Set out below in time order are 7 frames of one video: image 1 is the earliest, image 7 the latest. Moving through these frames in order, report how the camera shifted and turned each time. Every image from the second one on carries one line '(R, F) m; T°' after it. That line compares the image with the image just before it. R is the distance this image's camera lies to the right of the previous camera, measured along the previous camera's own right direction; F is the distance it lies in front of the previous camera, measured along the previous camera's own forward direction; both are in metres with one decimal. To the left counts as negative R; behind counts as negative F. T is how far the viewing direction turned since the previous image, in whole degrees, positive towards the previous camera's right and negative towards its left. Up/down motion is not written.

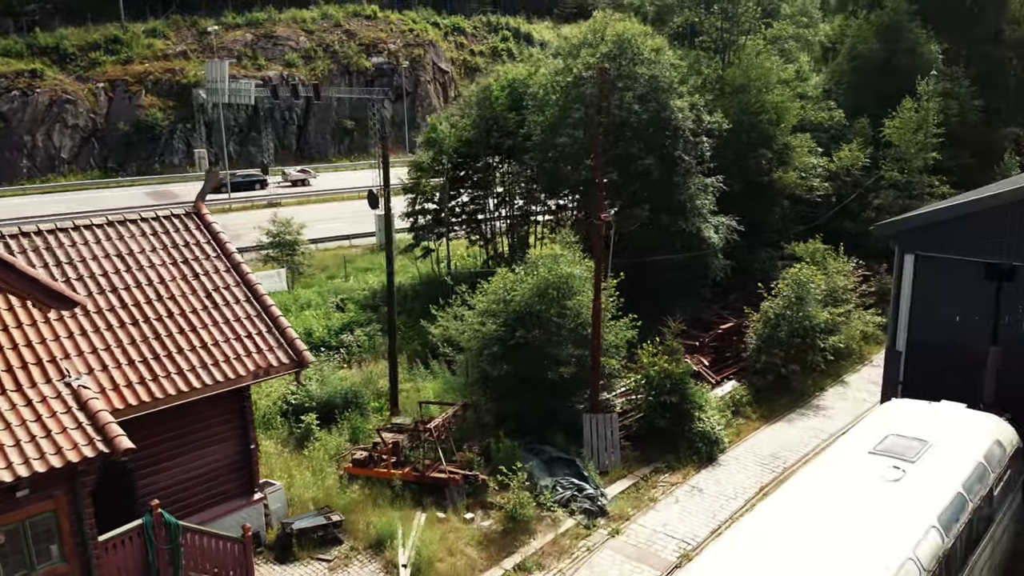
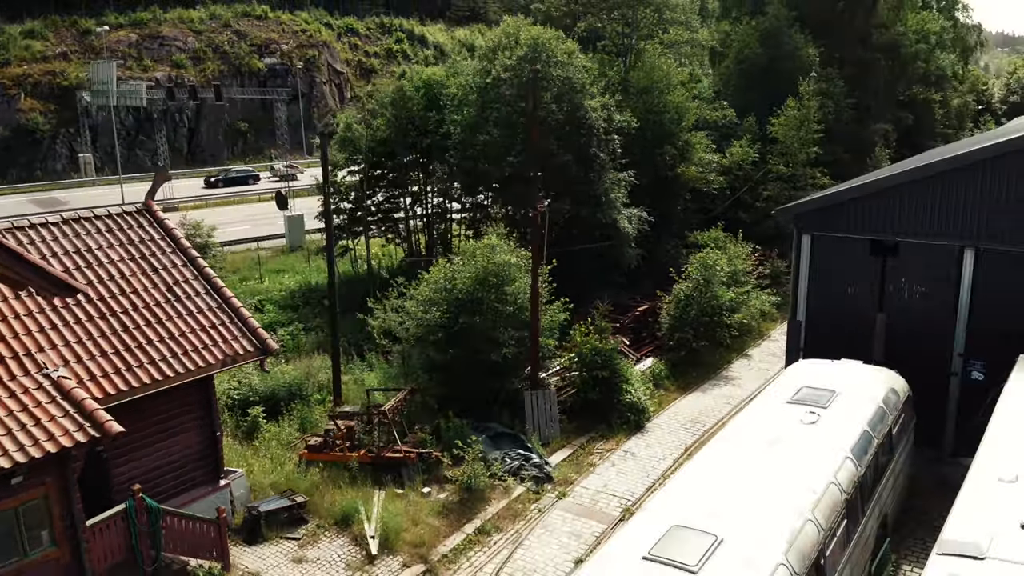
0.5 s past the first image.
(-1.0, -1.0) m; +8°
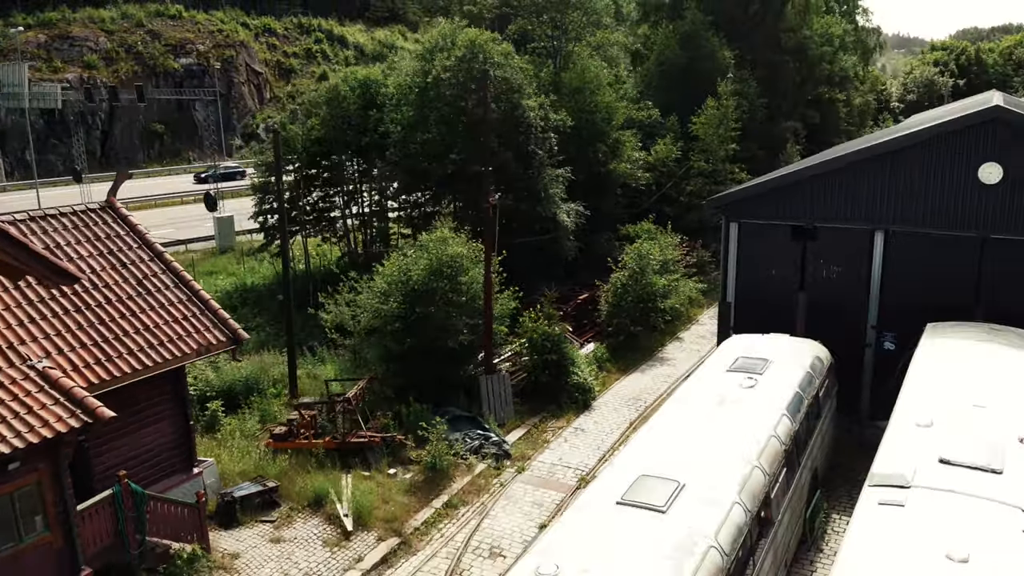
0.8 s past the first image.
(-0.7, -0.8) m; +6°
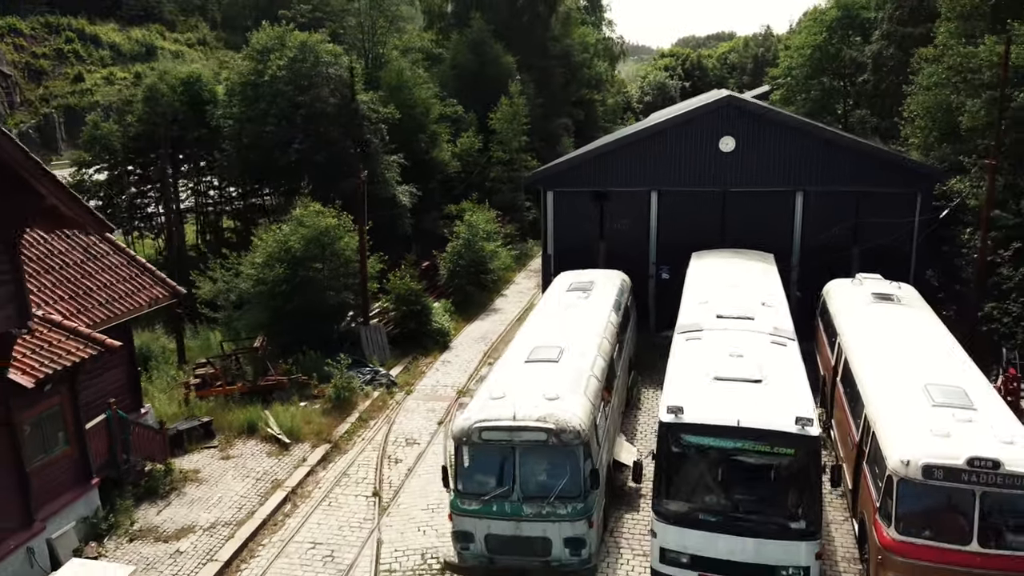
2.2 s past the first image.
(-2.6, -3.6) m; +16°
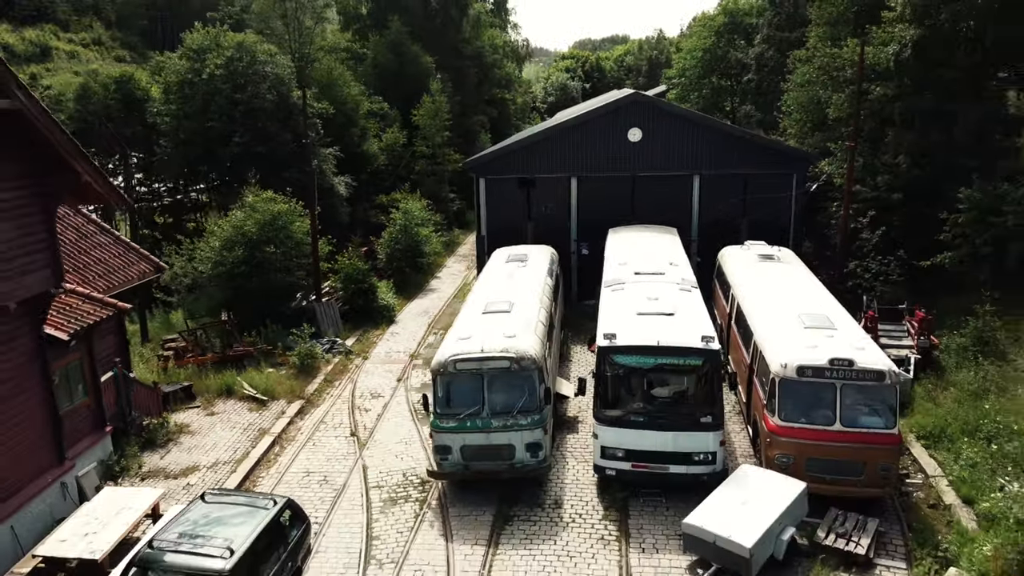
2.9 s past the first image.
(-1.0, -2.5) m; +7°
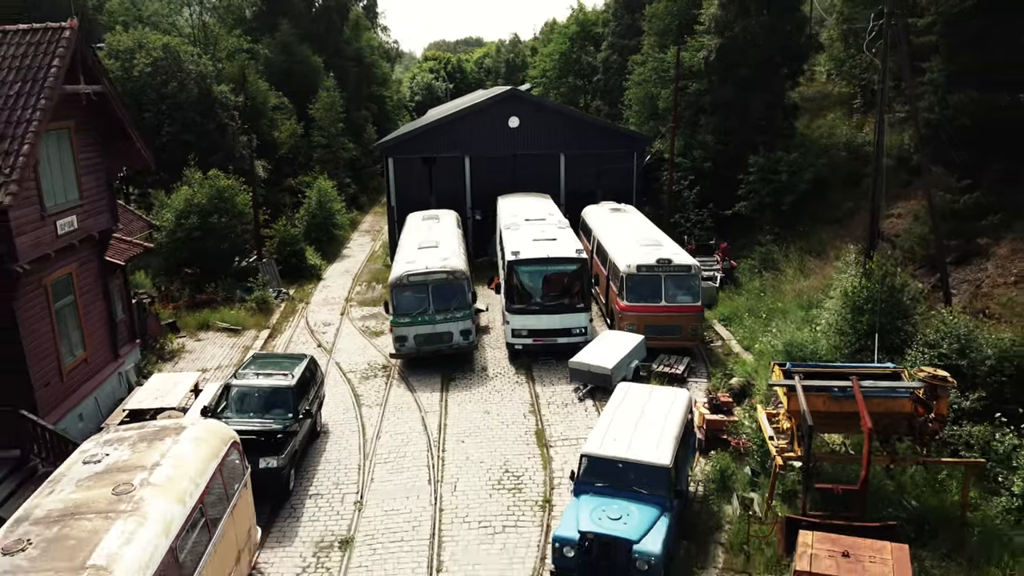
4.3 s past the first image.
(-1.8, -5.7) m; +10°
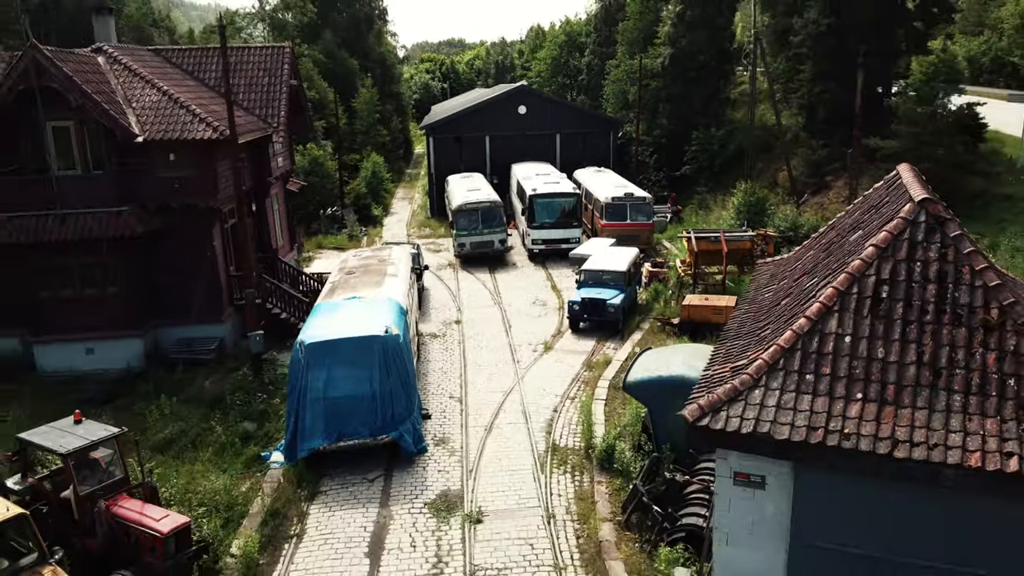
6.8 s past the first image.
(-1.5, -11.0) m; +1°
